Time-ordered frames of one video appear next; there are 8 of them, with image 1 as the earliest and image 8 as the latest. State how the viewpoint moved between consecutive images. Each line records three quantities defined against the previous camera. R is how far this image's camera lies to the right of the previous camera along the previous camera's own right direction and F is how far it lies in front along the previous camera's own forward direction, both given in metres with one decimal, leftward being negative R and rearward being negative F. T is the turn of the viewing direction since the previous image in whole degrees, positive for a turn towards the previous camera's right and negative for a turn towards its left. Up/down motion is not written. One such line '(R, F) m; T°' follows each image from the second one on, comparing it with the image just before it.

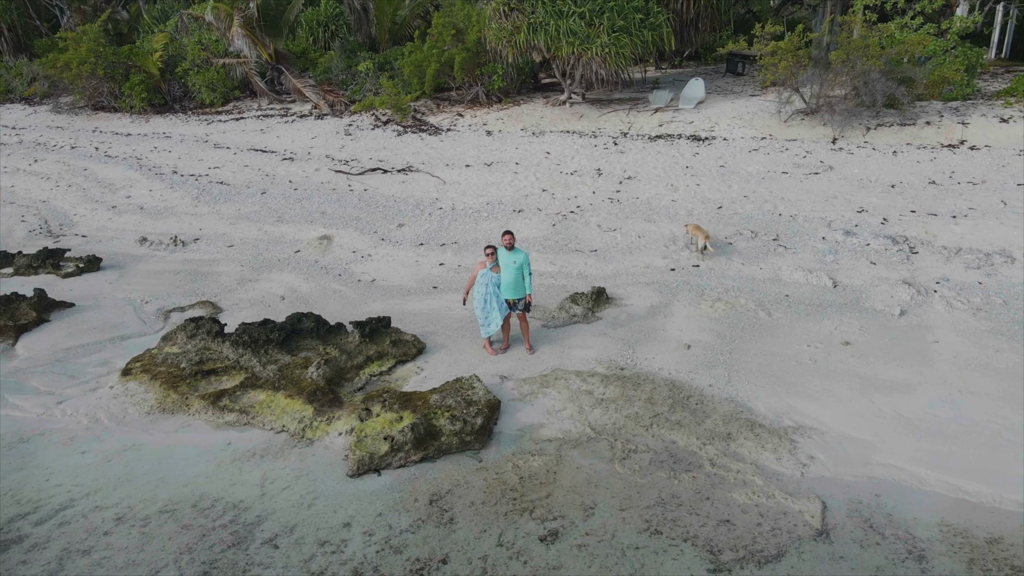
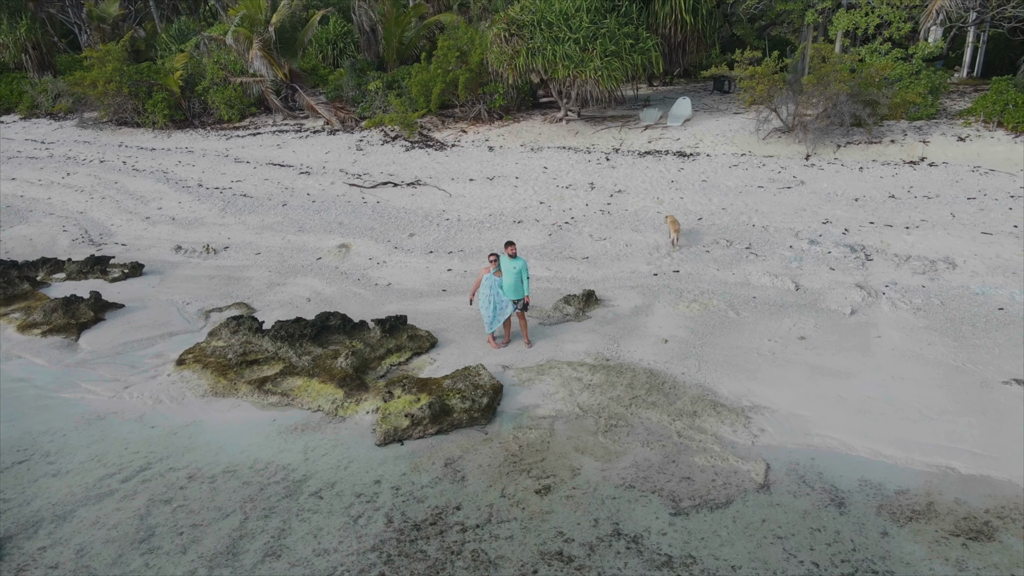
(0.0, -0.9) m; 0°
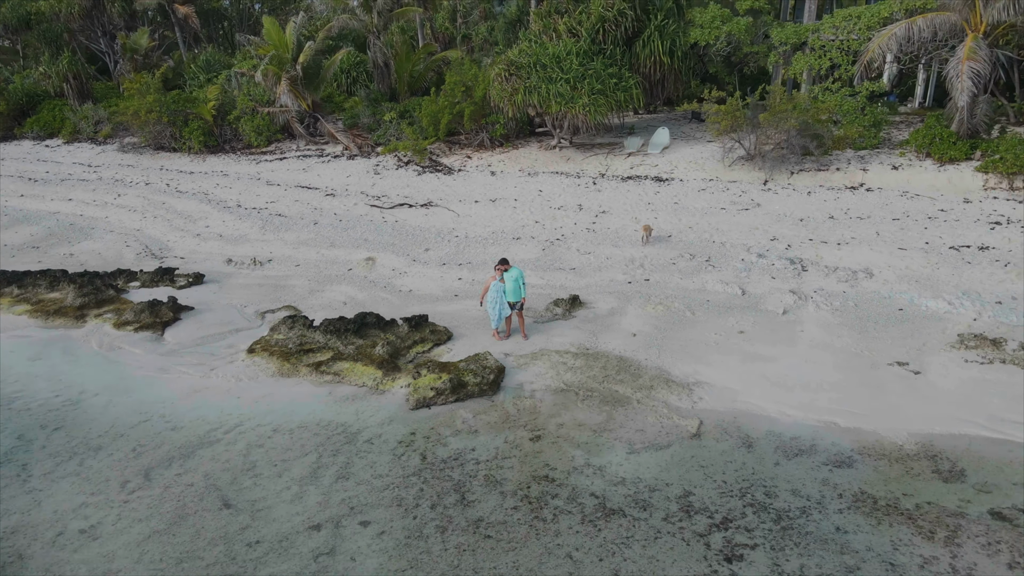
(0.0, -1.7) m; 0°
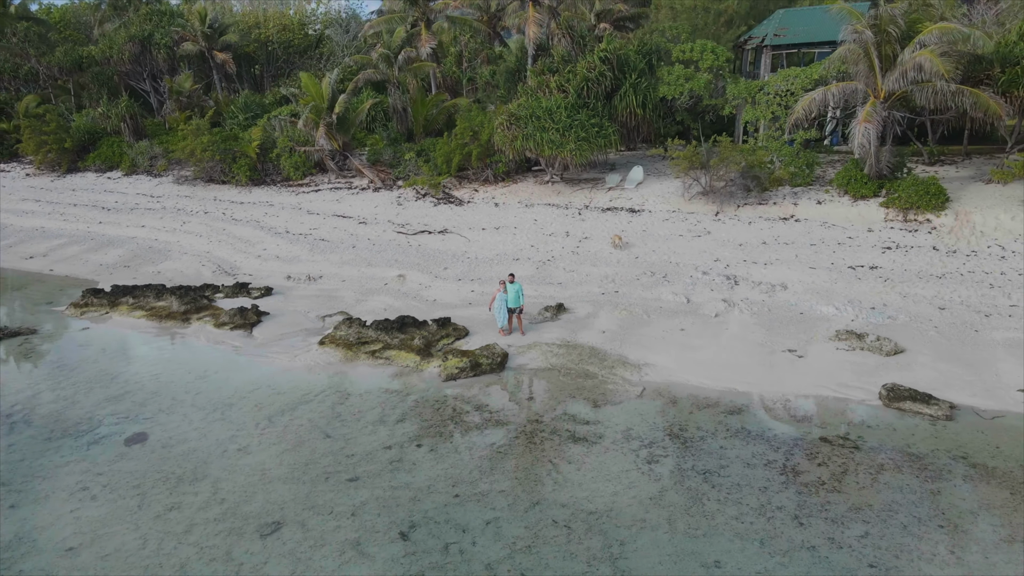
(0.0, -2.9) m; 0°
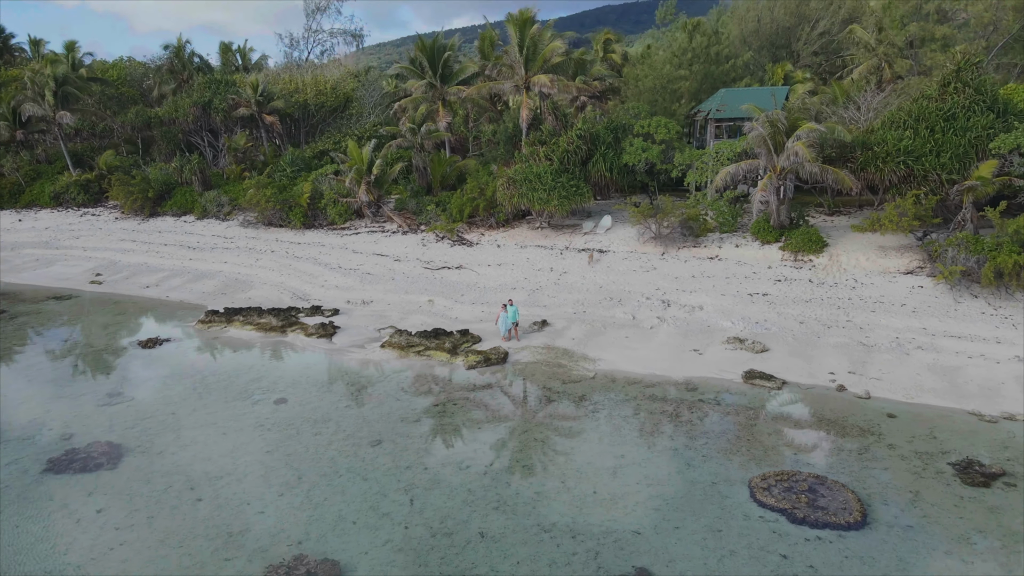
(0.0, -5.2) m; 0°
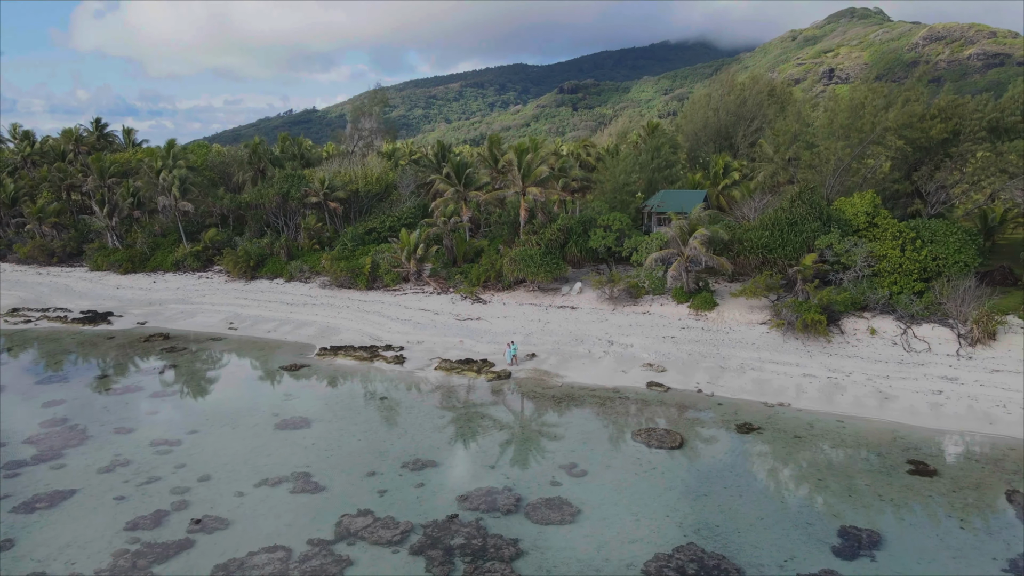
(0.0, -10.4) m; 0°
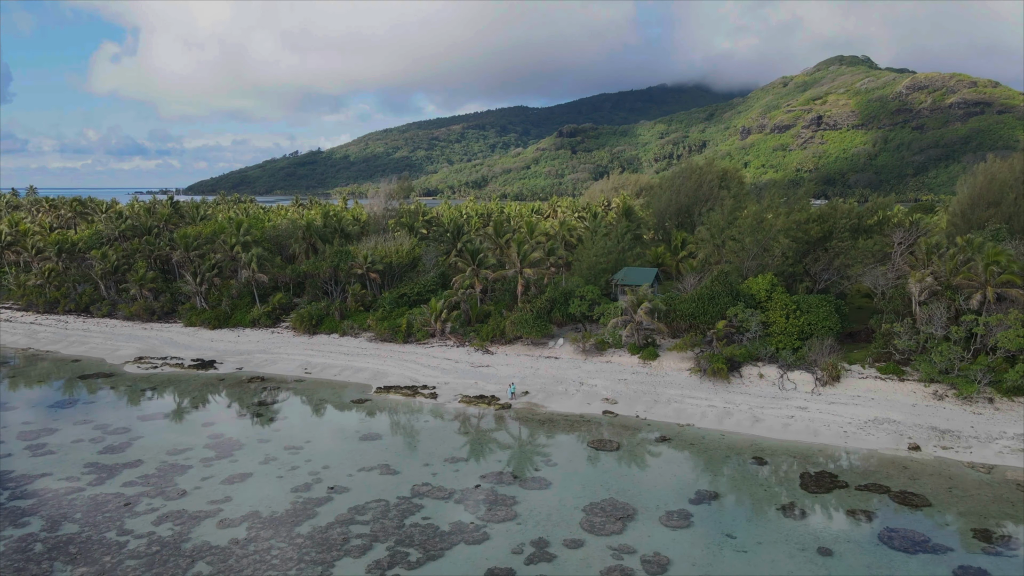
(+0.1, -11.9) m; 0°
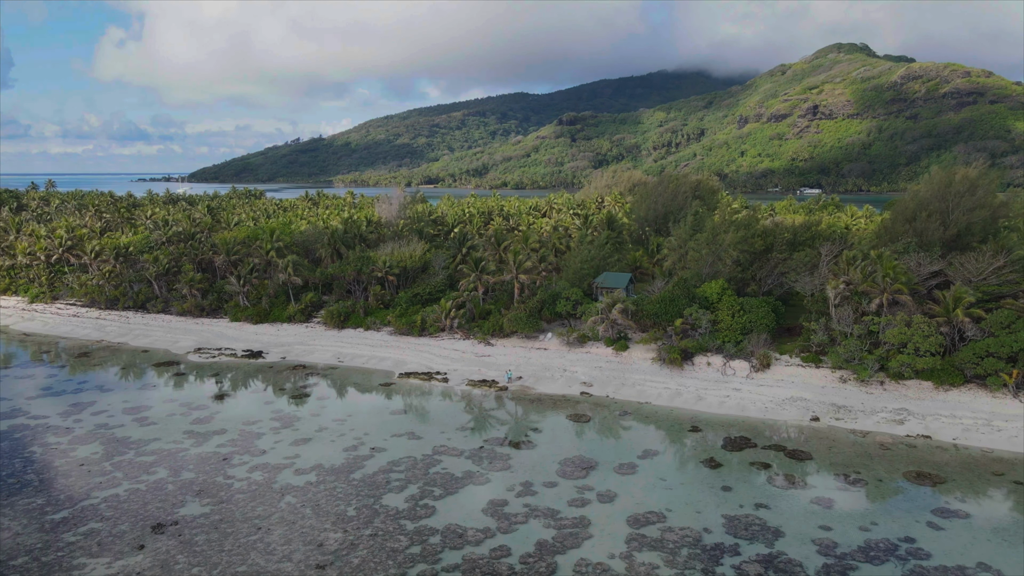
(+0.3, -9.1) m; 0°
